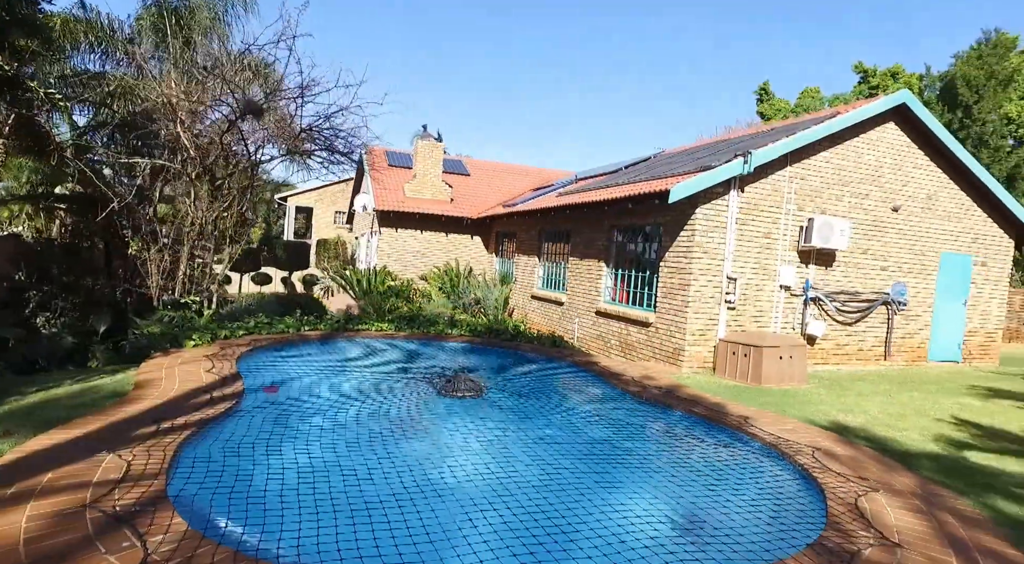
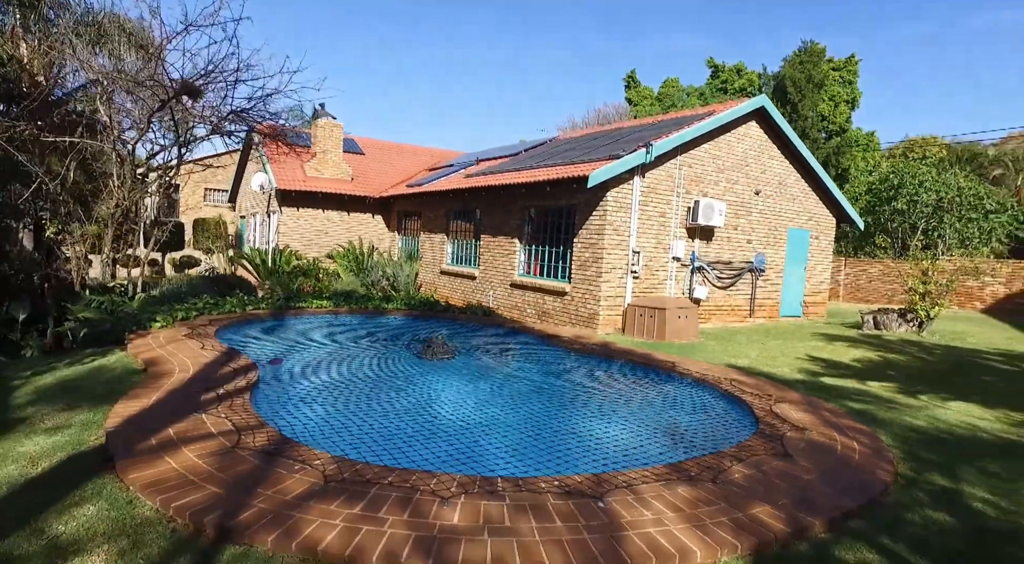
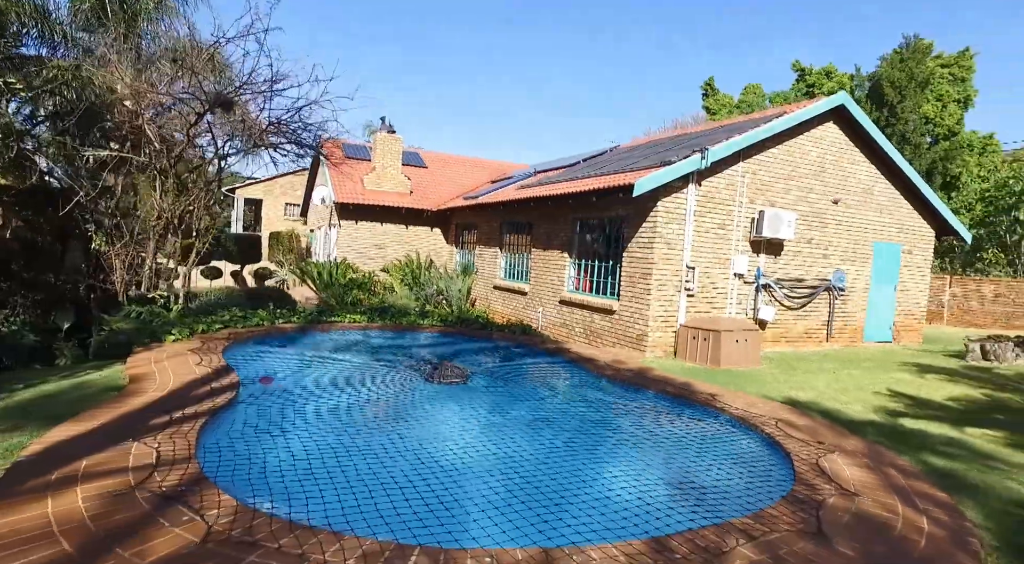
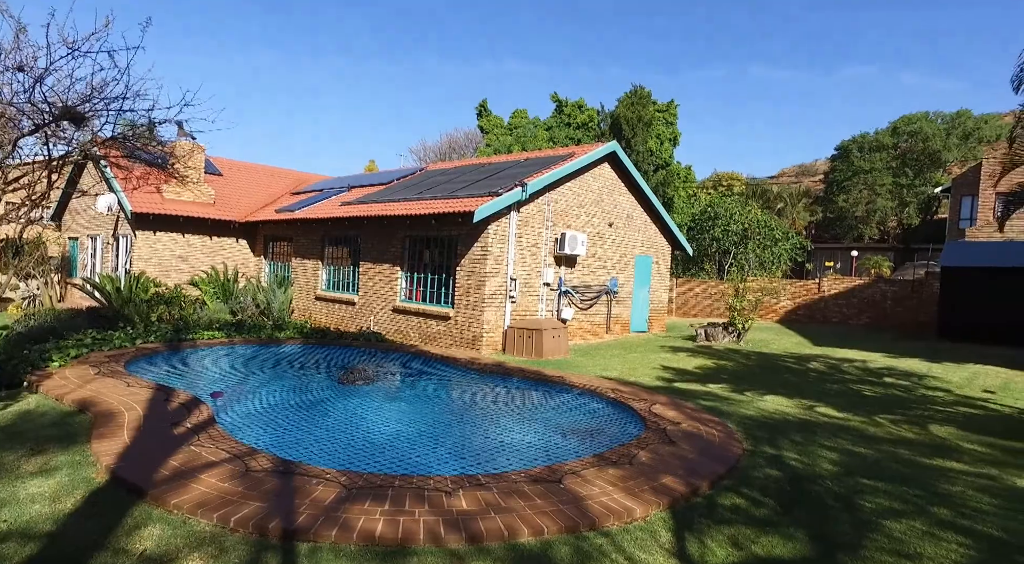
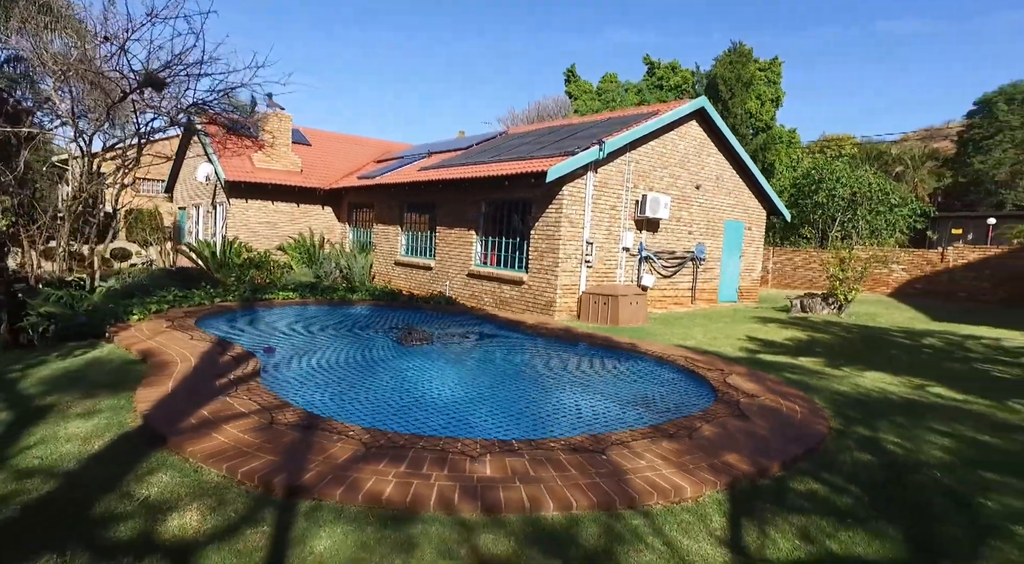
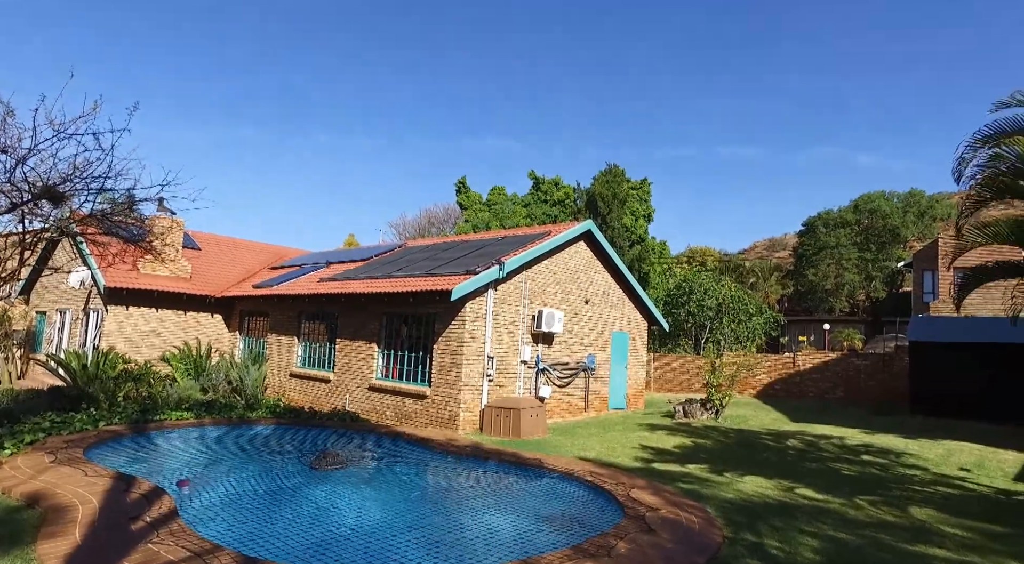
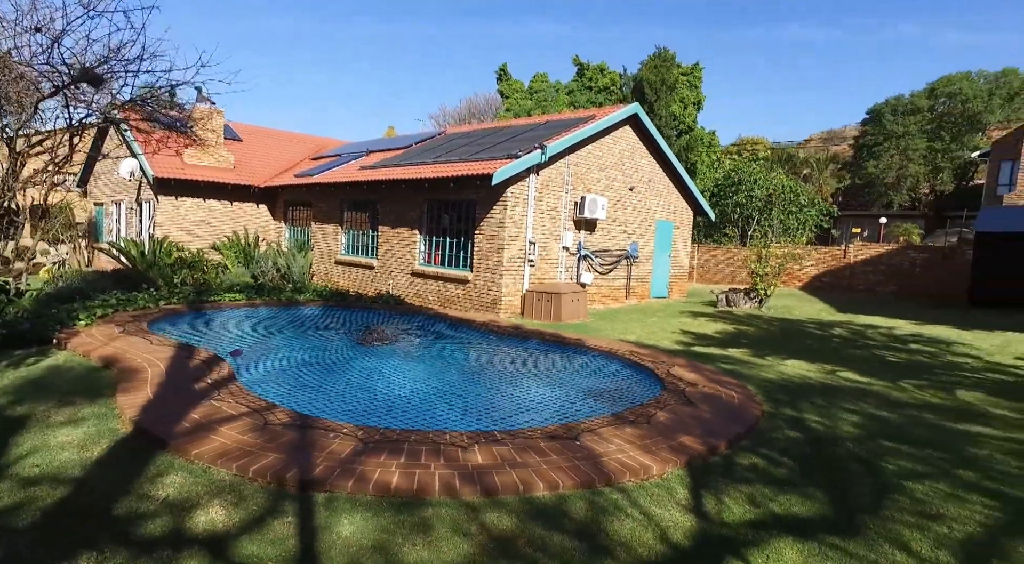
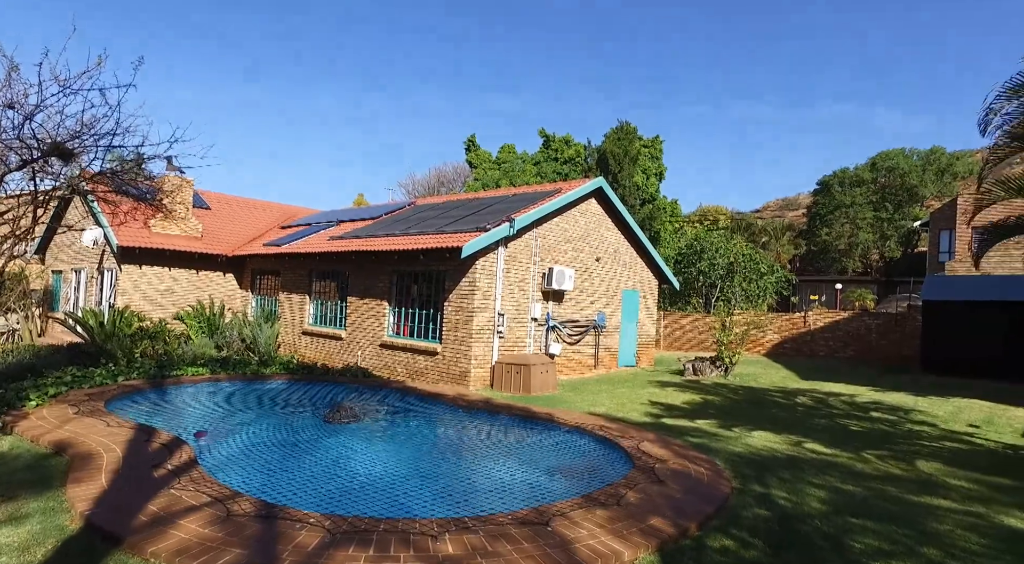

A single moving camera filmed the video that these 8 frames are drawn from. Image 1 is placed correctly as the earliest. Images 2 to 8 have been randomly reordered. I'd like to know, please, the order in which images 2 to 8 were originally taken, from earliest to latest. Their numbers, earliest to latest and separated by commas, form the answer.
3, 2, 5, 7, 4, 8, 6
